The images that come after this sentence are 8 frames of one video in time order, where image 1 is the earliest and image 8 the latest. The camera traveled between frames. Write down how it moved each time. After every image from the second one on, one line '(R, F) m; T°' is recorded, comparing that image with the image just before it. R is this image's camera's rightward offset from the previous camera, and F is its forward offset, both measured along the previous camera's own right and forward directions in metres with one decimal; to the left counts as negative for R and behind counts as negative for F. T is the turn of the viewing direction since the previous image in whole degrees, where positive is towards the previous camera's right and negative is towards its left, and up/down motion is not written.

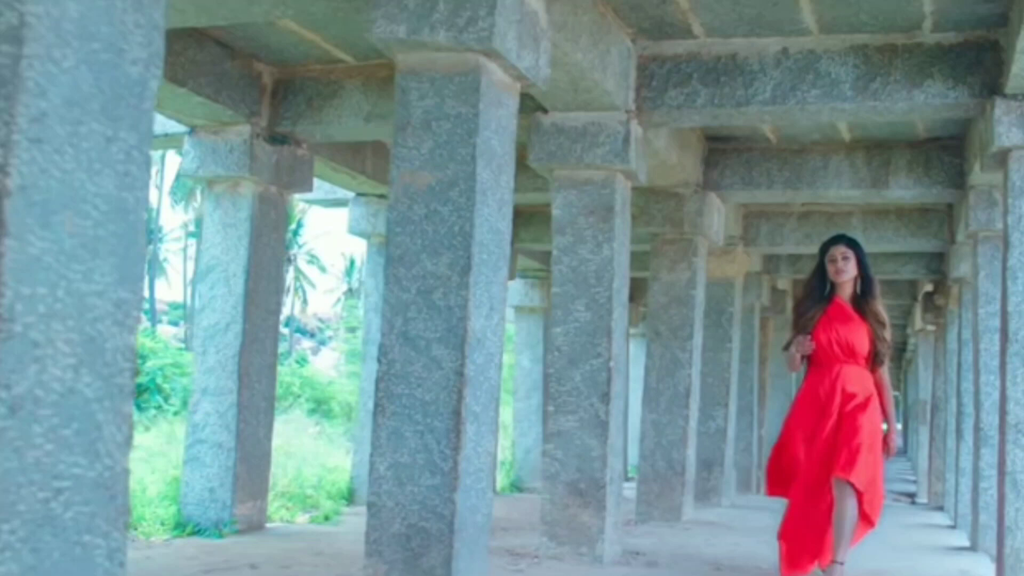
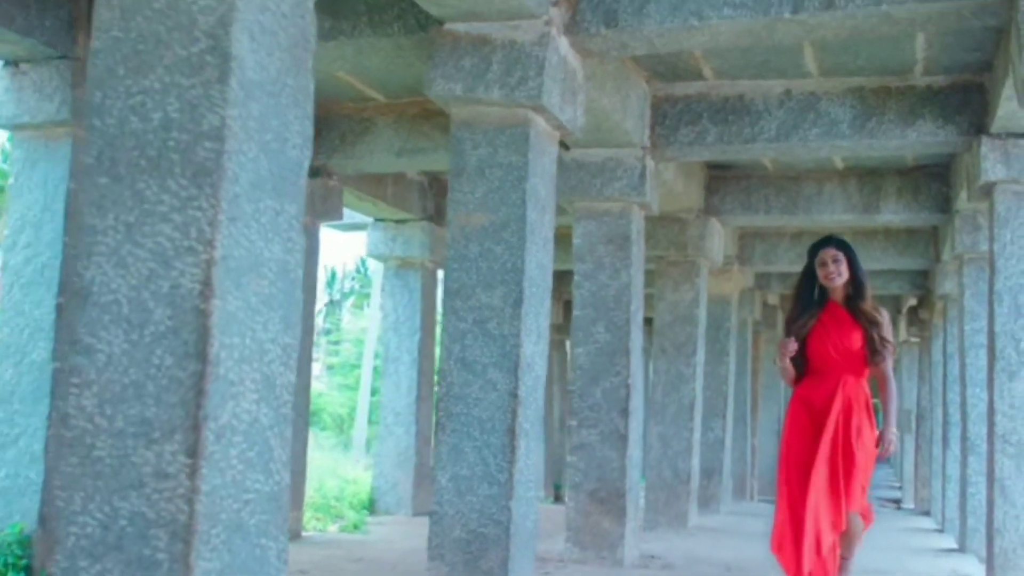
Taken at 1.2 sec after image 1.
(-0.2, -0.5) m; +1°
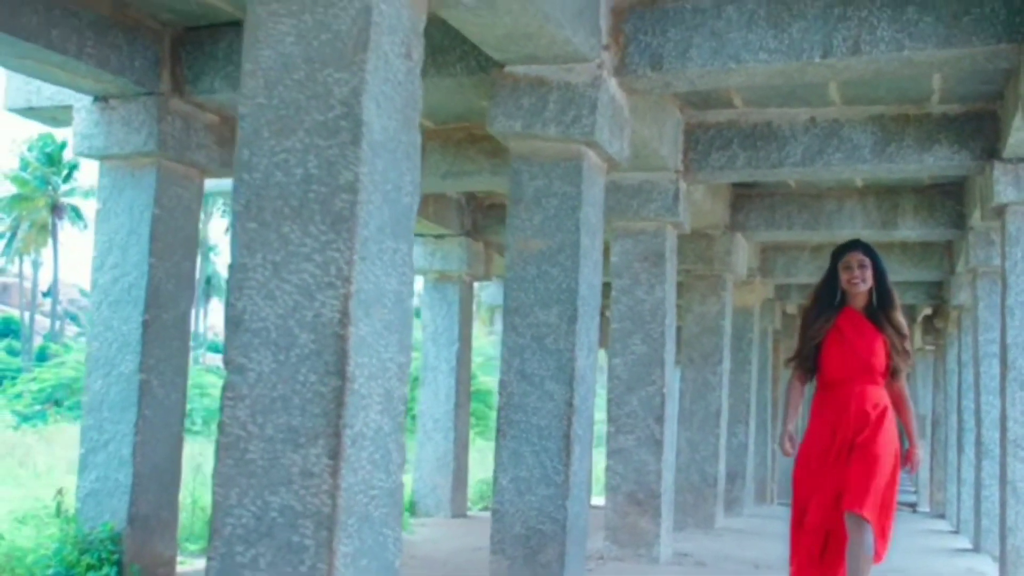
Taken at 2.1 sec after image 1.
(-0.2, -0.5) m; 0°
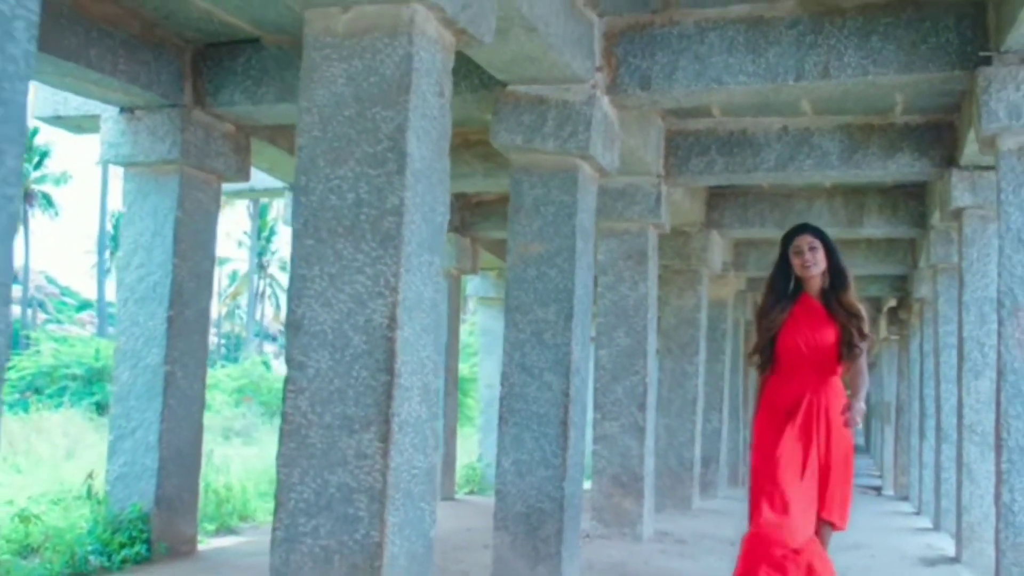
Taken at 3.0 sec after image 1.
(-0.1, -0.5) m; +1°
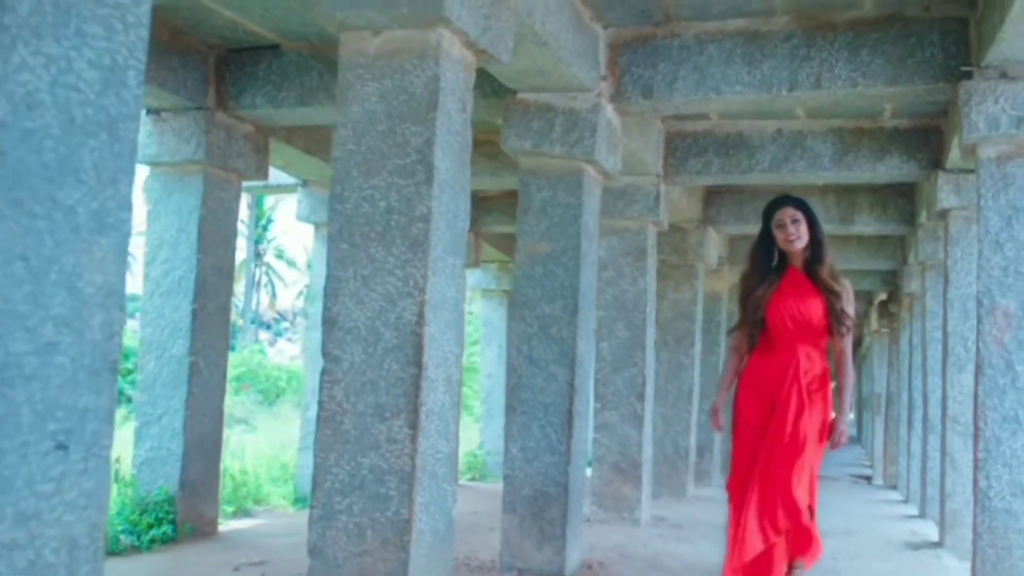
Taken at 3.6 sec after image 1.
(-0.1, -0.3) m; 0°
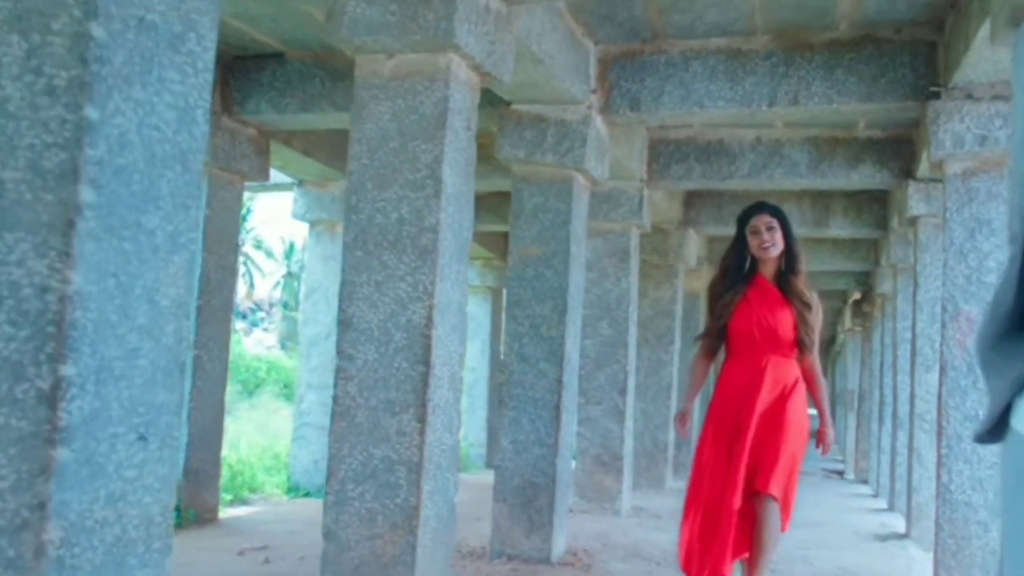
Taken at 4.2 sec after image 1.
(-0.1, -0.3) m; +1°
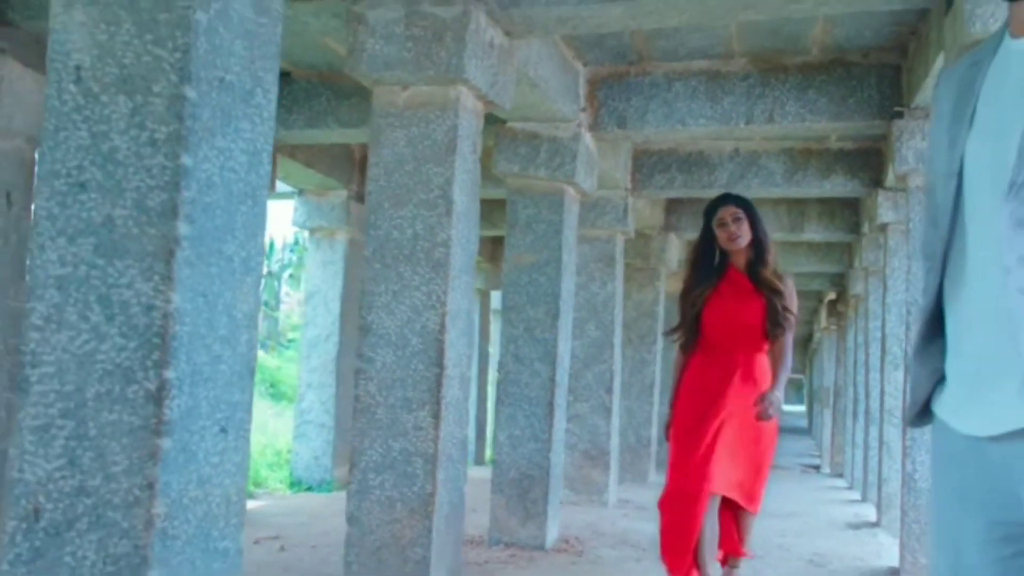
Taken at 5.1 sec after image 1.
(-0.1, -0.5) m; +1°
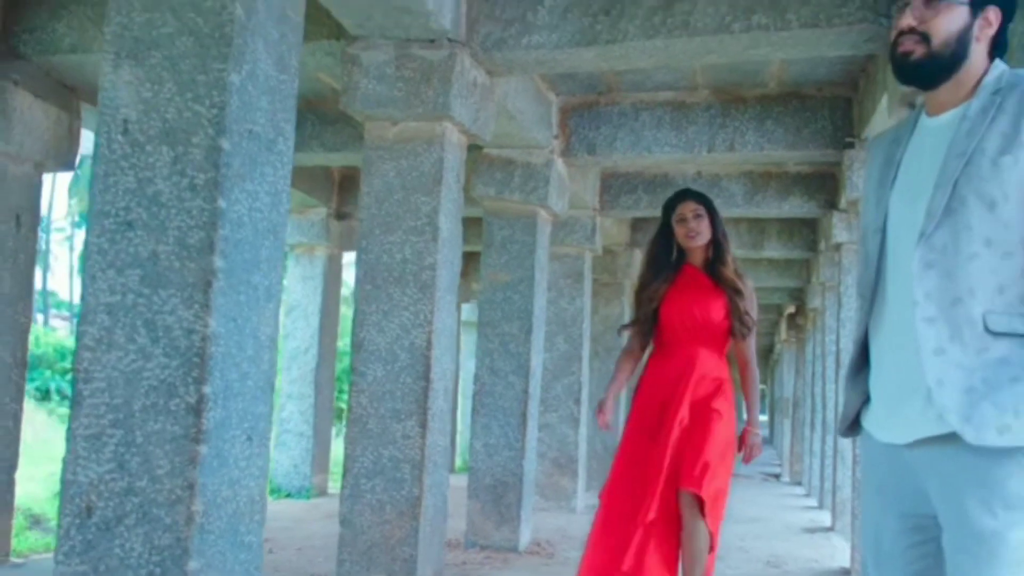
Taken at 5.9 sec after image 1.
(-0.1, -0.4) m; +2°
